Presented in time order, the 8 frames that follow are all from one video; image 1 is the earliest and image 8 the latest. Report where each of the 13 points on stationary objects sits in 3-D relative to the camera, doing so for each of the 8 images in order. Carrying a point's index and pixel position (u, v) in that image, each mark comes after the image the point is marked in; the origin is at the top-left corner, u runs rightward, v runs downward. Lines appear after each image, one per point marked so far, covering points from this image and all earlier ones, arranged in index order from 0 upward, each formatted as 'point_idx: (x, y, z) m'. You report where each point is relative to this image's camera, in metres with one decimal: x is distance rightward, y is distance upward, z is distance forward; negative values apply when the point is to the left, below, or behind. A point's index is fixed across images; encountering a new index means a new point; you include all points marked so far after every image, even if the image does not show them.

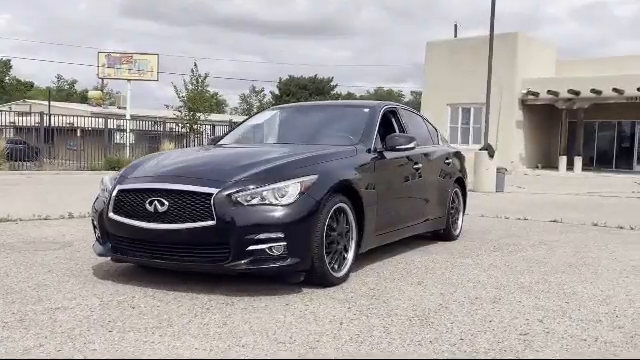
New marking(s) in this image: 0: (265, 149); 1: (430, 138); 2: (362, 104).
0: (-0.6, +0.4, +6.6) m
1: (+1.6, +0.6, +8.5) m
2: (+0.5, +1.0, +7.3) m
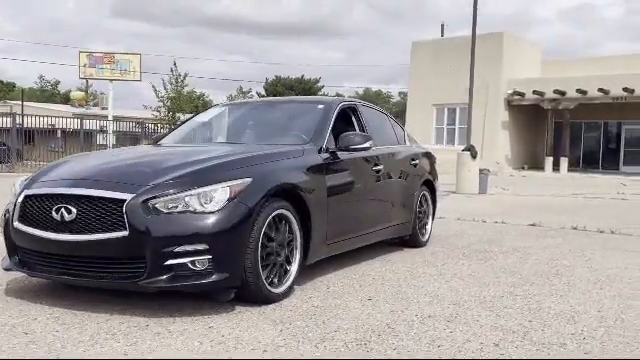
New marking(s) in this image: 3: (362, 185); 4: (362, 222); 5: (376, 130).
0: (-1.2, +0.3, +5.9) m
1: (+1.0, +0.6, +7.9) m
2: (-0.1, +0.9, +6.7) m
3: (+0.5, -0.1, +6.4) m
4: (+0.5, -0.5, +6.5) m
5: (+0.7, +0.6, +7.4) m
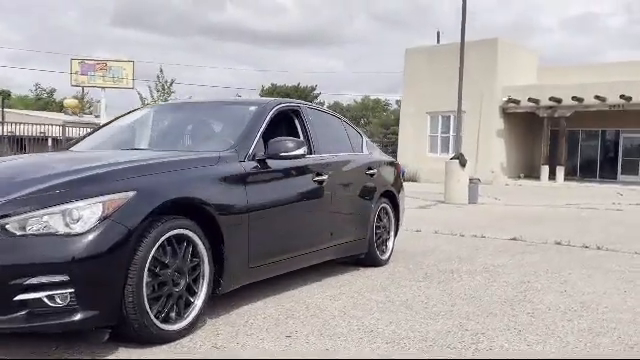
0: (-1.8, +0.2, +5.1) m
1: (+0.3, +0.5, +7.2) m
2: (-0.7, +0.8, +5.9) m
3: (-0.2, -0.2, +5.6) m
4: (-0.2, -0.6, +5.6) m
5: (0.0, +0.5, +6.6) m
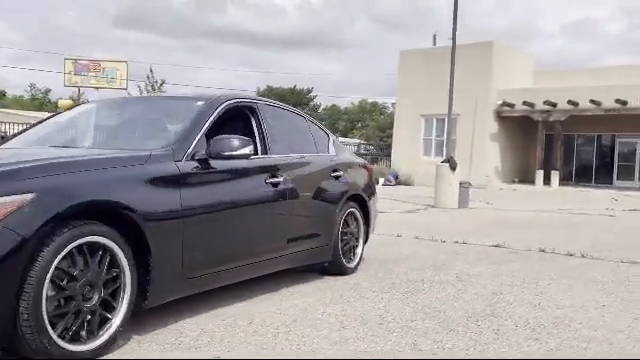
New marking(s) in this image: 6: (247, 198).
0: (-2.3, +0.2, +4.7) m
1: (-0.1, +0.4, +6.7) m
2: (-1.1, +0.8, +5.5) m
3: (-0.6, -0.2, +5.1) m
4: (-0.6, -0.6, +5.2) m
5: (-0.4, +0.5, +6.2) m
6: (-0.7, -0.2, +5.2) m
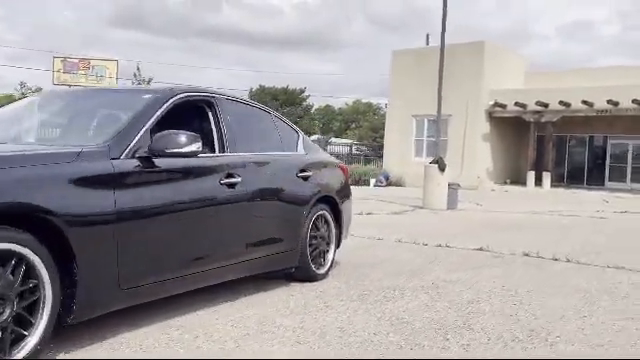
0: (-2.6, +0.2, +4.3) m
1: (-0.5, +0.4, +6.3) m
2: (-1.5, +0.8, +5.1) m
3: (-1.0, -0.2, +4.7) m
4: (-1.0, -0.6, +4.8) m
5: (-0.8, +0.5, +5.7) m
6: (-1.0, -0.2, +4.8) m
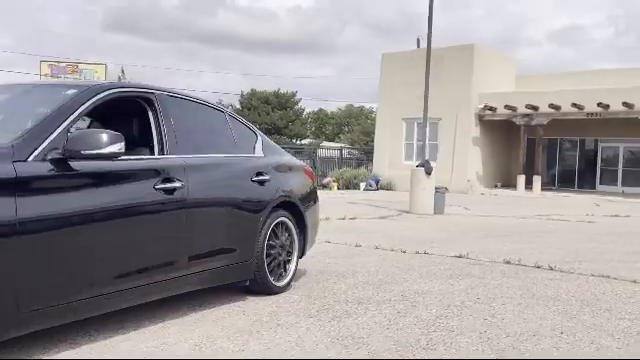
0: (-3.0, +0.2, +3.8) m
1: (-0.9, +0.4, +5.8) m
2: (-1.9, +0.7, +4.6) m
3: (-1.4, -0.2, +4.2) m
4: (-1.4, -0.6, +4.3) m
5: (-1.2, +0.4, +5.3) m
6: (-1.4, -0.2, +4.3) m
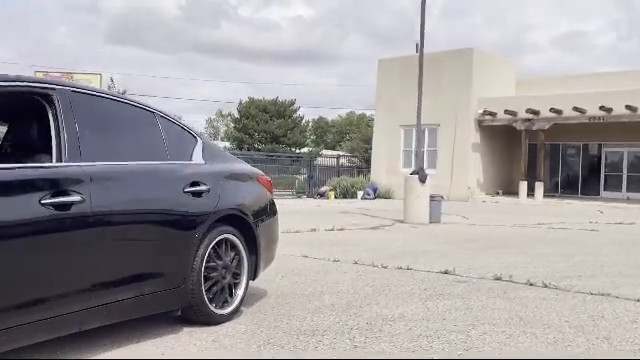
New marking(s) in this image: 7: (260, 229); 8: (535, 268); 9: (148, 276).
0: (-3.5, +0.1, +2.9) m
1: (-1.4, +0.3, +5.0) m
2: (-2.4, +0.7, +3.7) m
3: (-1.9, -0.3, +3.4) m
4: (-1.9, -0.7, +3.4) m
5: (-1.6, +0.3, +4.4) m
6: (-1.9, -0.3, +3.5) m
7: (-0.6, -0.5, +5.6) m
8: (+3.4, -1.4, +9.3) m
9: (-1.5, -0.7, +4.4) m
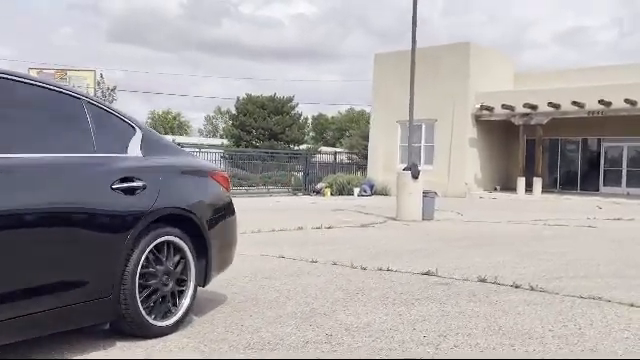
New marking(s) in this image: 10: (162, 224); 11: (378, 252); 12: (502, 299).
0: (-3.9, +0.1, +2.4) m
1: (-1.7, +0.3, +4.4) m
2: (-2.8, +0.7, +3.2) m
3: (-2.2, -0.3, +2.9) m
4: (-2.2, -0.7, +2.9) m
5: (-2.0, +0.4, +3.9) m
6: (-2.3, -0.3, +3.0) m
7: (-1.0, -0.4, +5.1) m
8: (+3.1, -1.3, +8.7) m
9: (-1.9, -0.7, +3.9) m
10: (-1.3, -0.3, +4.7) m
11: (+1.0, -1.3, +10.2) m
12: (+2.0, -1.3, +6.4) m
